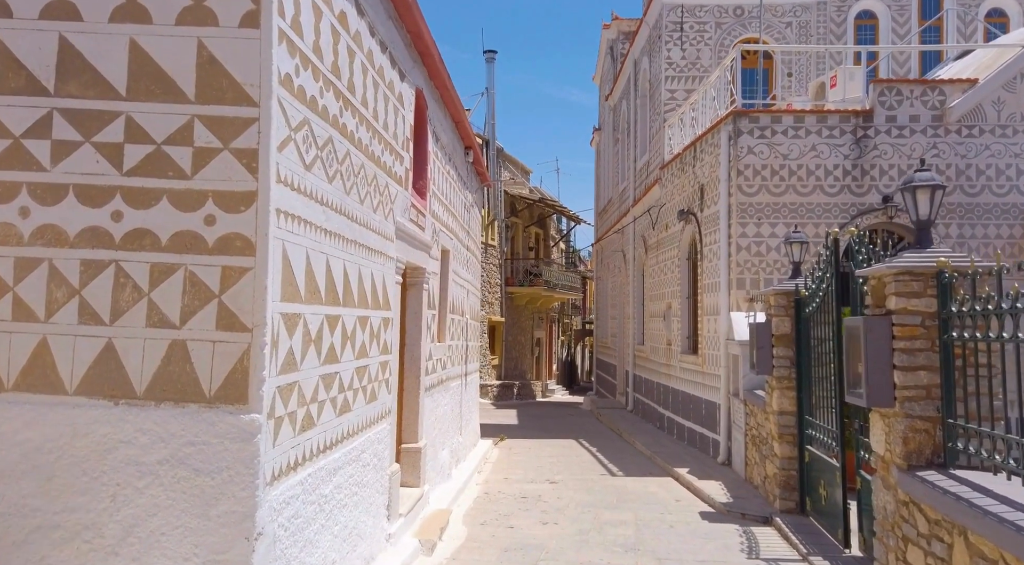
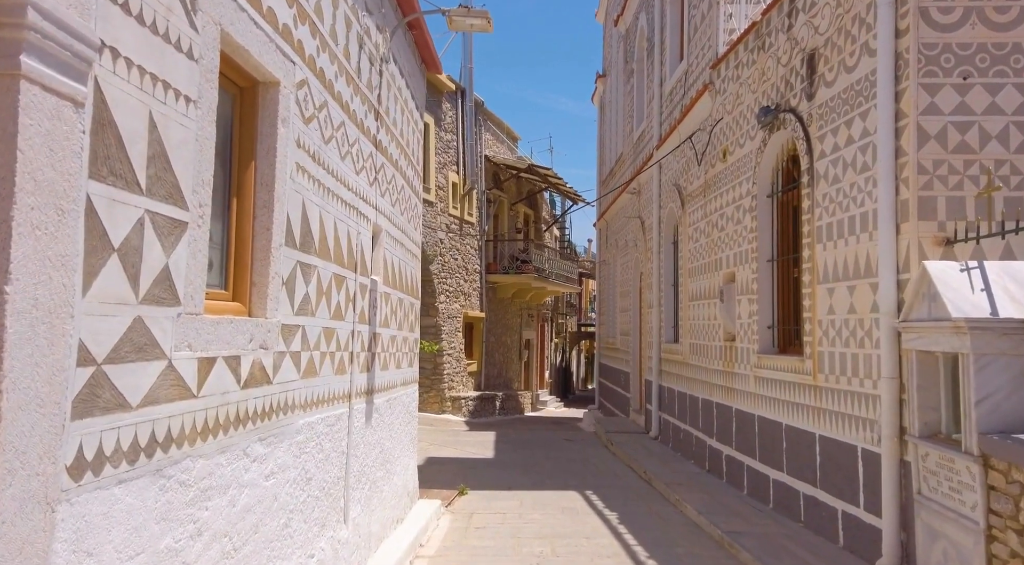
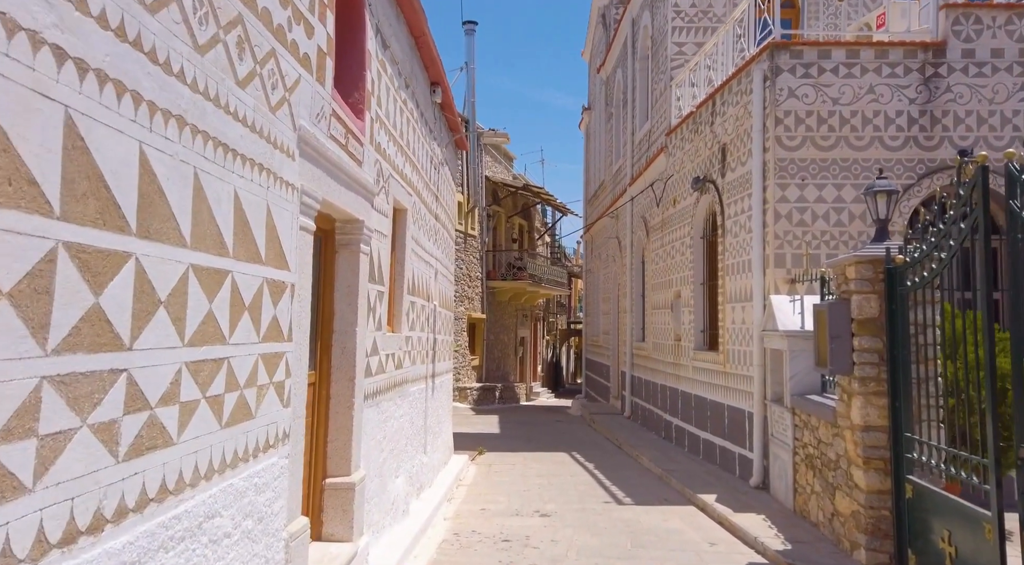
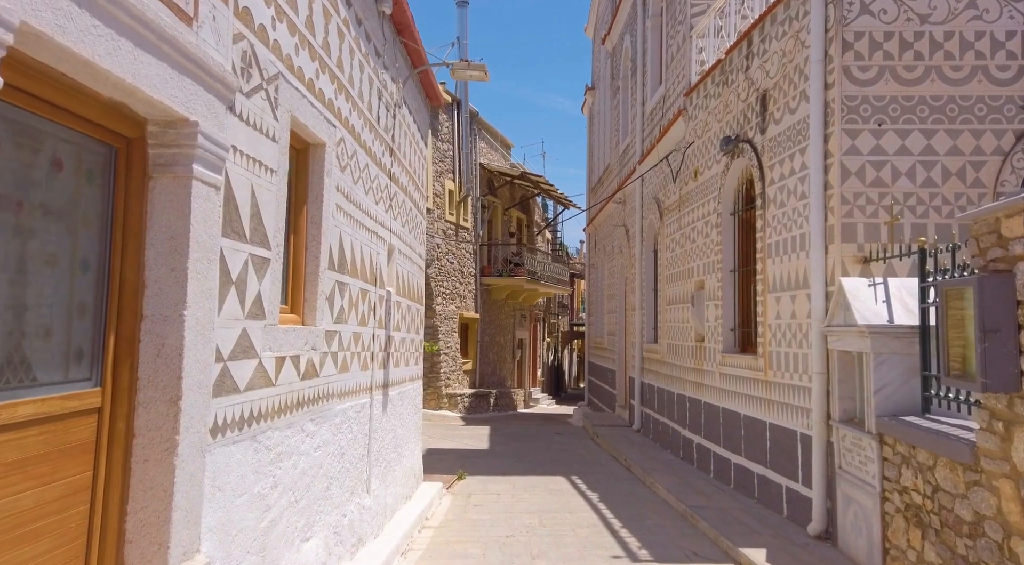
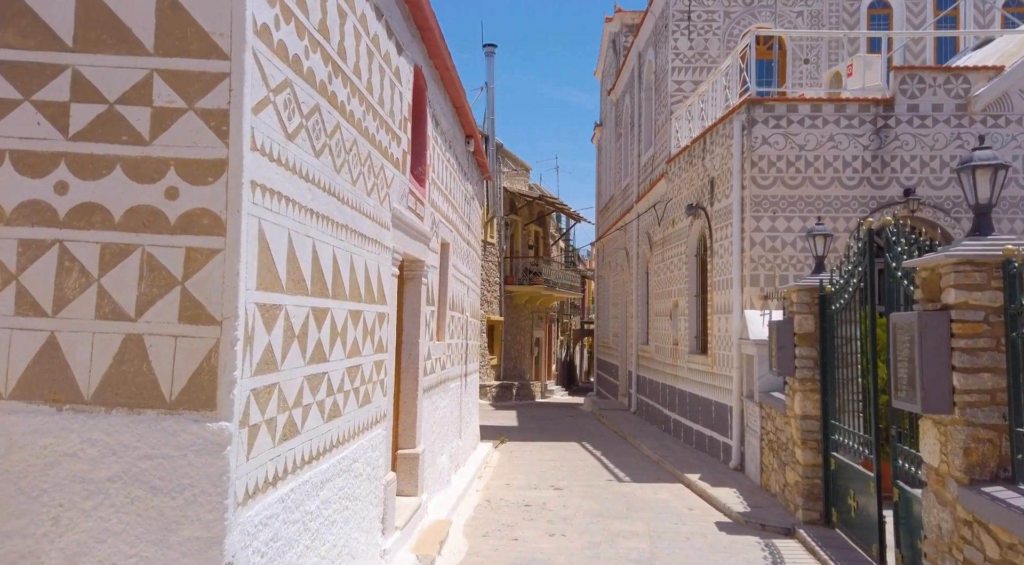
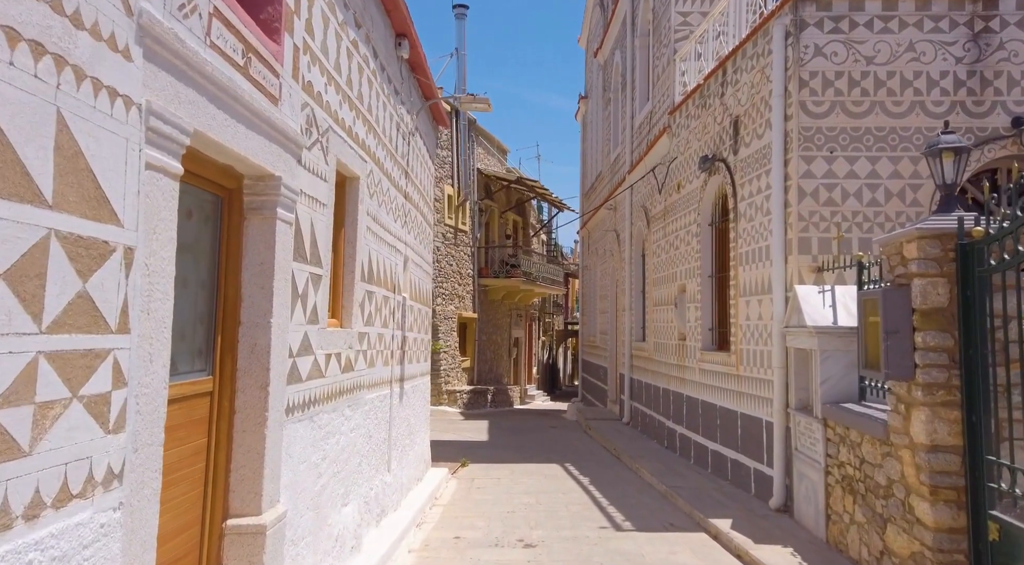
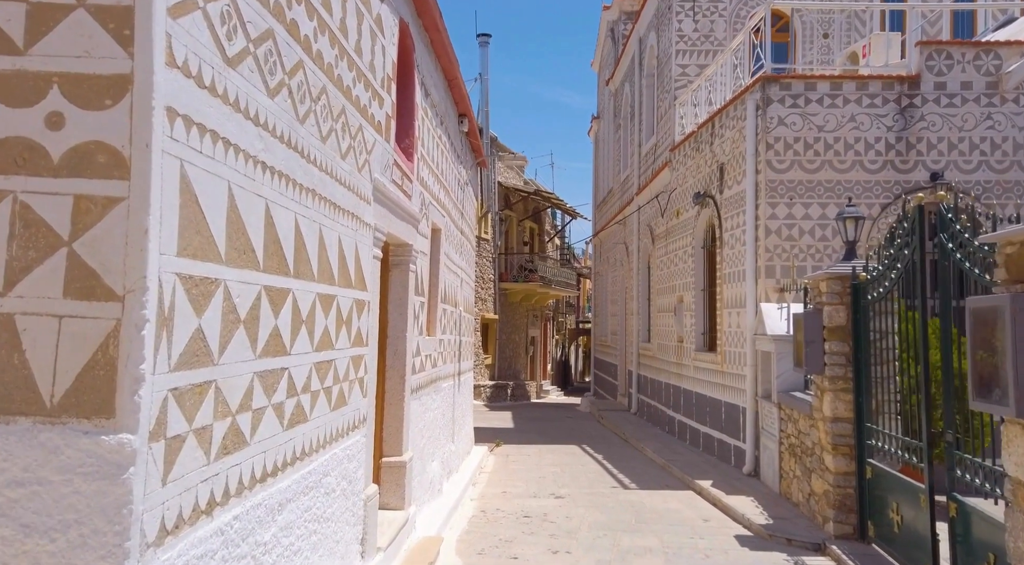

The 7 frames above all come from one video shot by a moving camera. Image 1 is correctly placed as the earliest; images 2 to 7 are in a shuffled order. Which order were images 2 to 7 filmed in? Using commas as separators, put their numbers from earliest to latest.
5, 7, 3, 6, 4, 2
